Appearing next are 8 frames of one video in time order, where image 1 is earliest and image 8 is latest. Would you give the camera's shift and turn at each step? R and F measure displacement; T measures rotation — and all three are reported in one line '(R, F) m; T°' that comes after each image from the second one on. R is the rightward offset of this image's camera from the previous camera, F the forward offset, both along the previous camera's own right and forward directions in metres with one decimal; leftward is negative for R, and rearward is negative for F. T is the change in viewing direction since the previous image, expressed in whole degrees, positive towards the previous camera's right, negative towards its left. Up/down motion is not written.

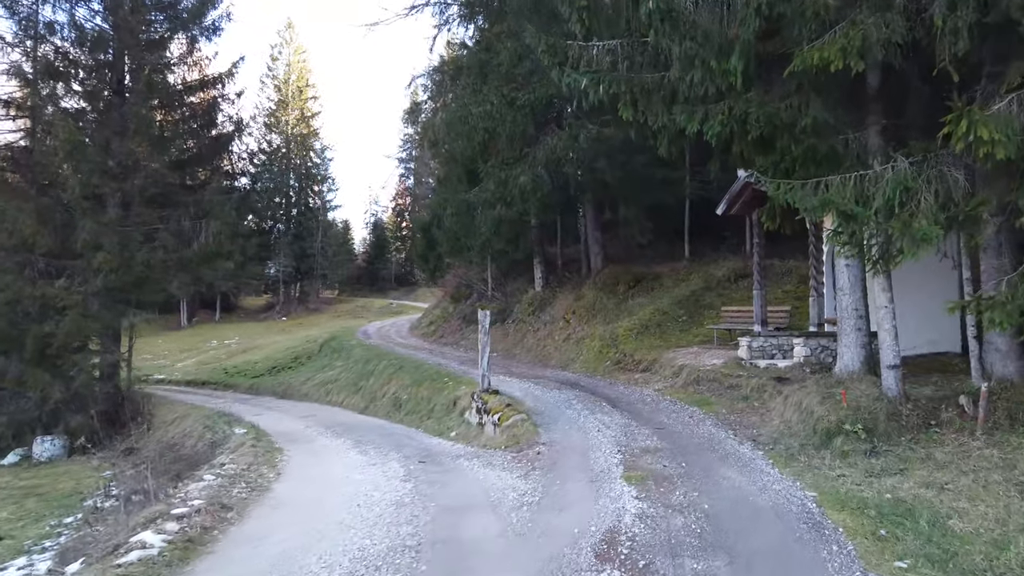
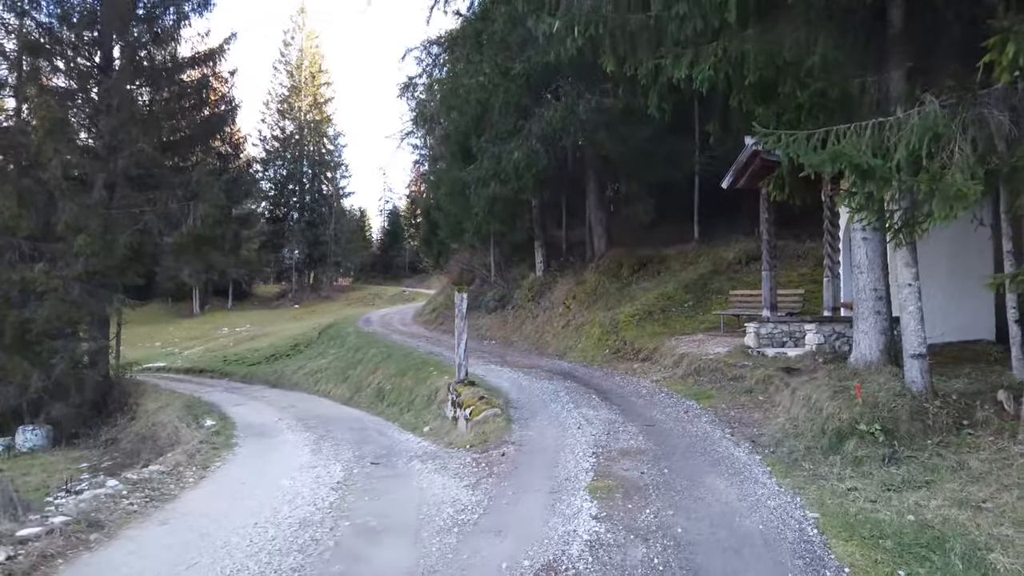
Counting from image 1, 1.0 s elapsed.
(+0.6, +1.2) m; -2°
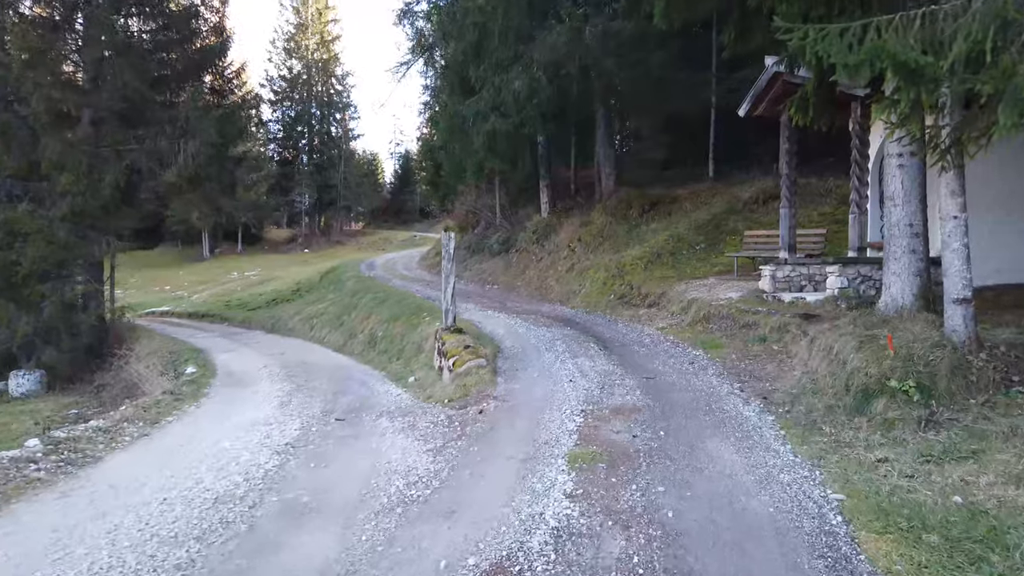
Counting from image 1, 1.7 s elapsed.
(+0.3, +1.0) m; -1°
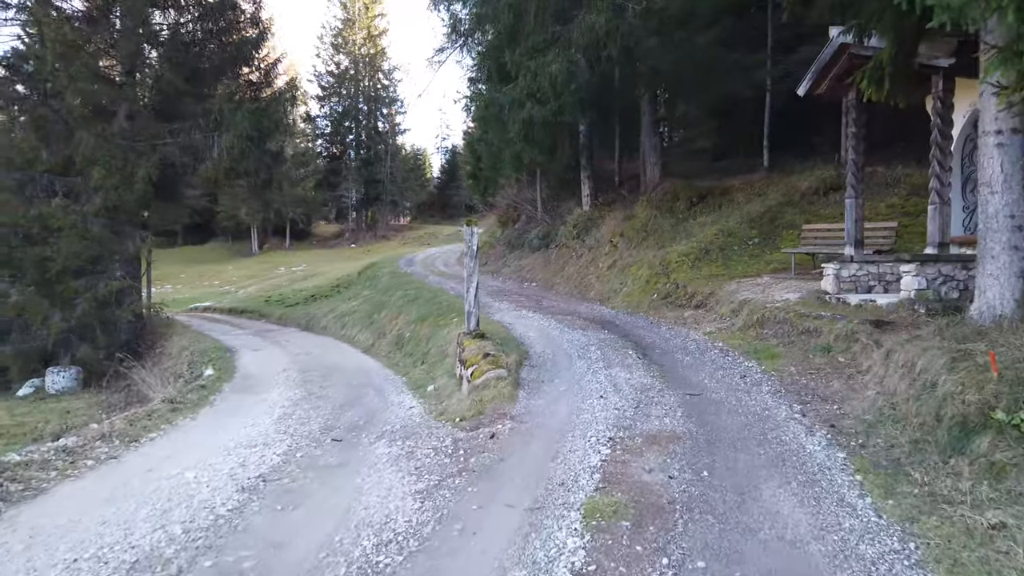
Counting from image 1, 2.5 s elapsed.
(+0.2, +1.0) m; -4°
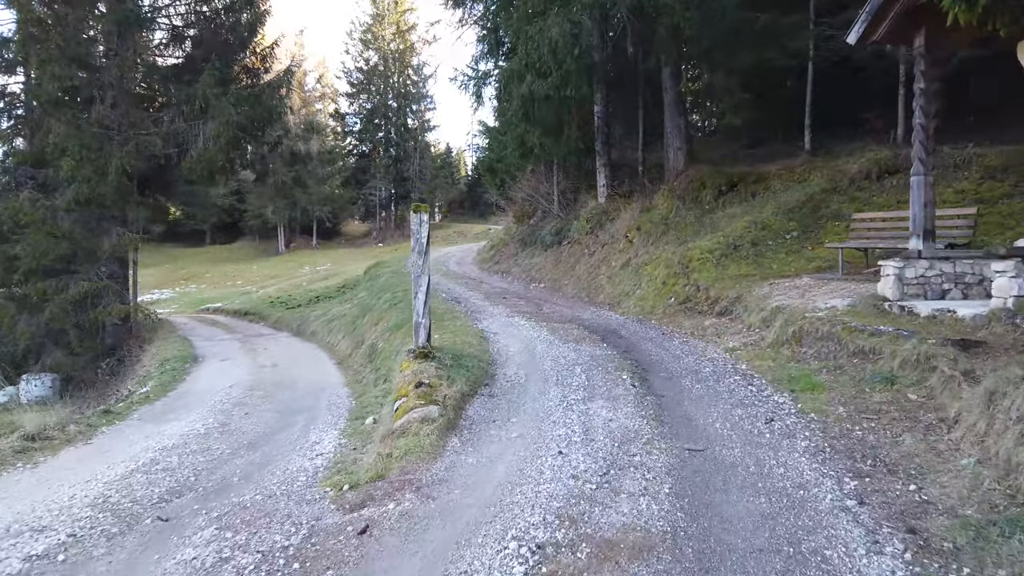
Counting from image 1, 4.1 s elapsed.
(+0.8, +2.1) m; -3°
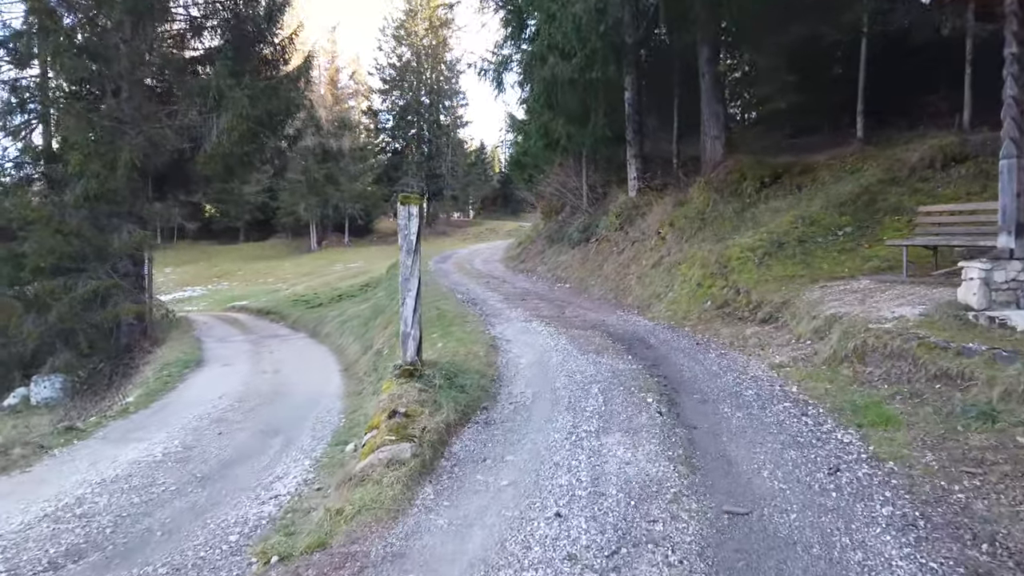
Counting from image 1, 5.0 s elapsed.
(+0.3, +1.1) m; -3°
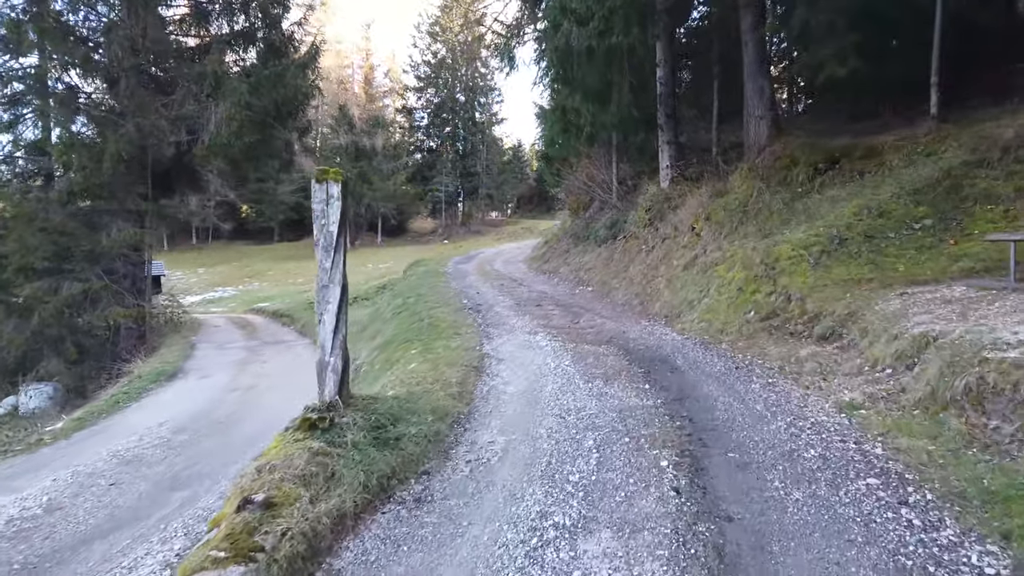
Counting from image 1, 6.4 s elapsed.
(+0.5, +1.8) m; -3°
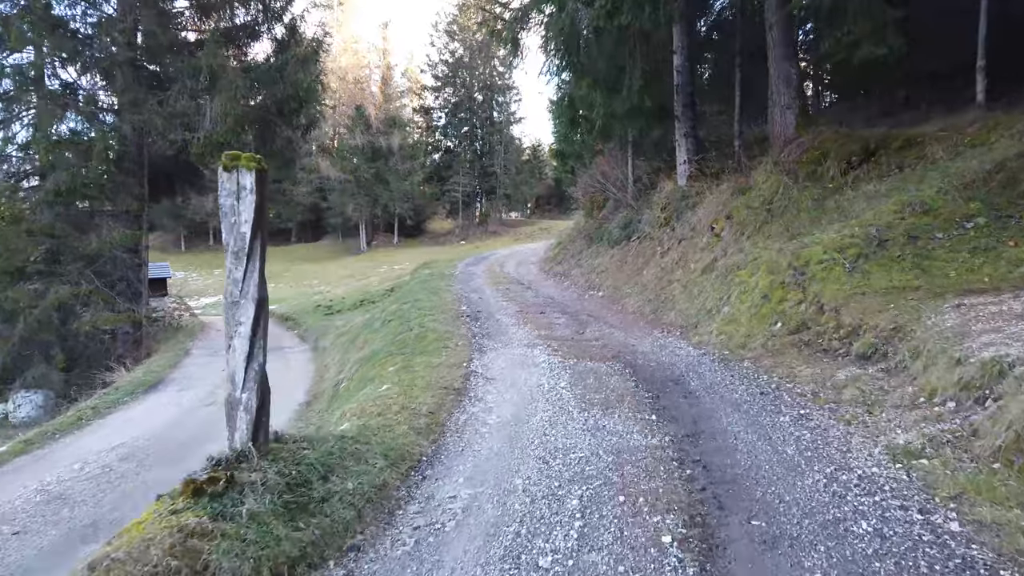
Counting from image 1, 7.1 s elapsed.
(+0.3, +1.0) m; -2°
